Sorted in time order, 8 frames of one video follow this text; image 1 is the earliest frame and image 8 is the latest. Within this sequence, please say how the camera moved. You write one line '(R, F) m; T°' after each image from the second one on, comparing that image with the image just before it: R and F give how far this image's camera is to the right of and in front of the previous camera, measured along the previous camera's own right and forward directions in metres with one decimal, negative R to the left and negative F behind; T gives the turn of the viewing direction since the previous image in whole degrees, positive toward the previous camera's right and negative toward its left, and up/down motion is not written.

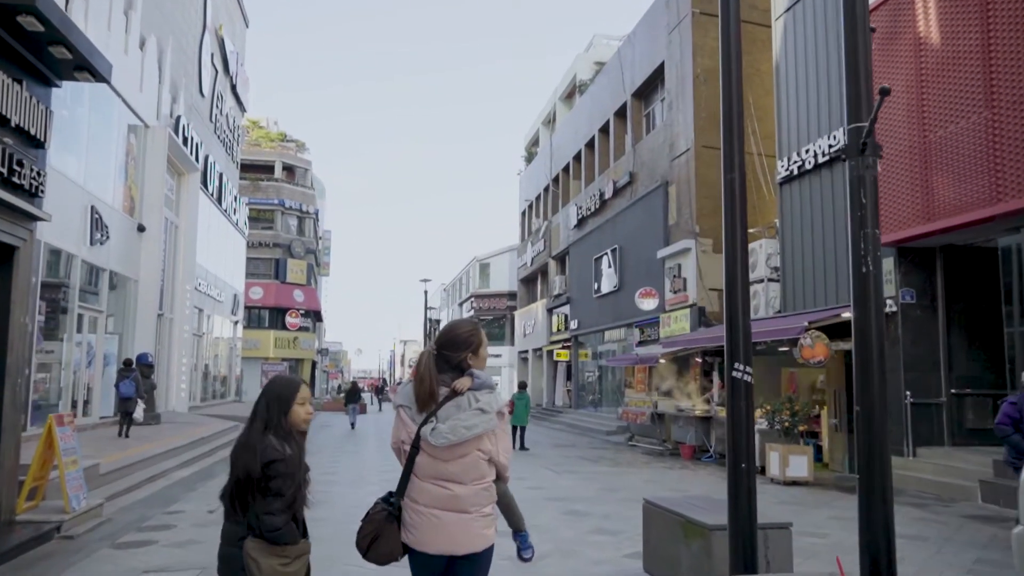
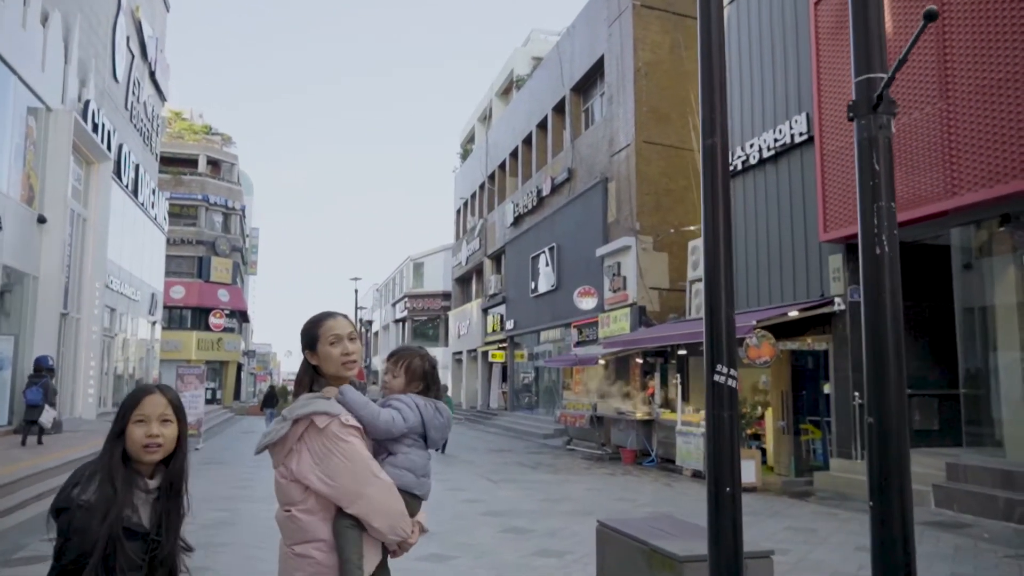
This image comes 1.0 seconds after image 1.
(0.0, +0.9) m; +5°
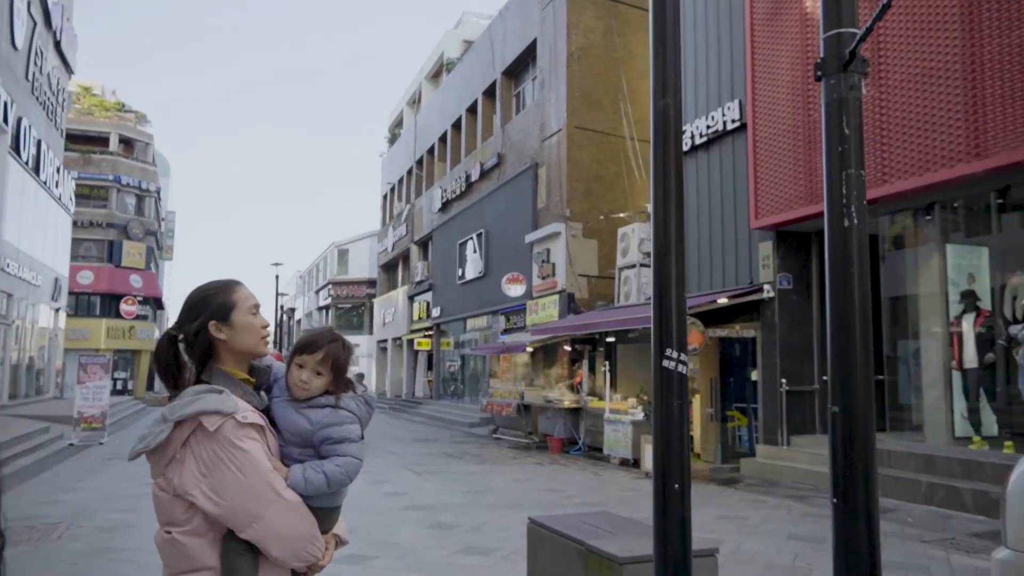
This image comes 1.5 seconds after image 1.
(0.0, +0.5) m; +5°
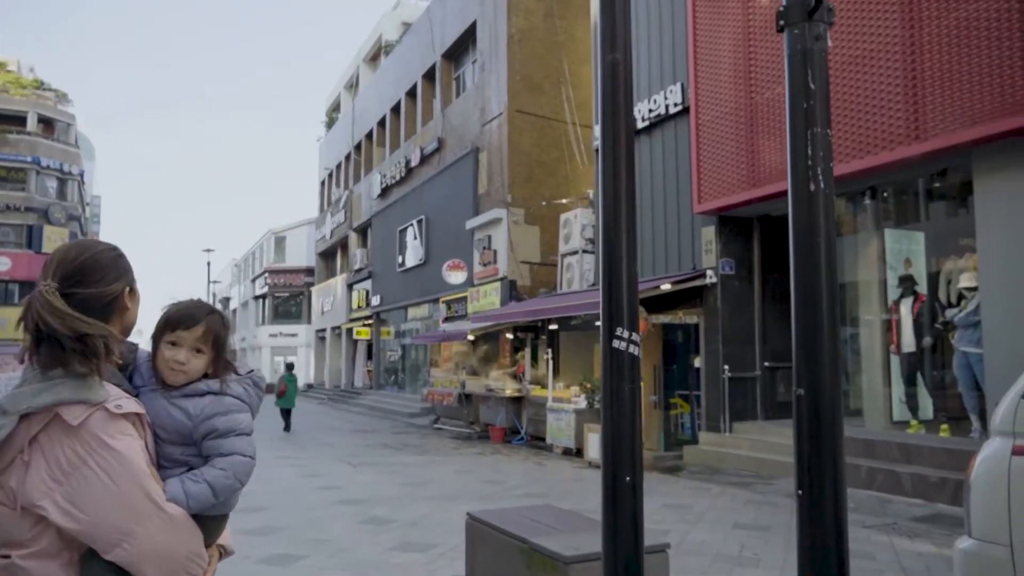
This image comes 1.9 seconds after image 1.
(0.0, +0.4) m; +4°
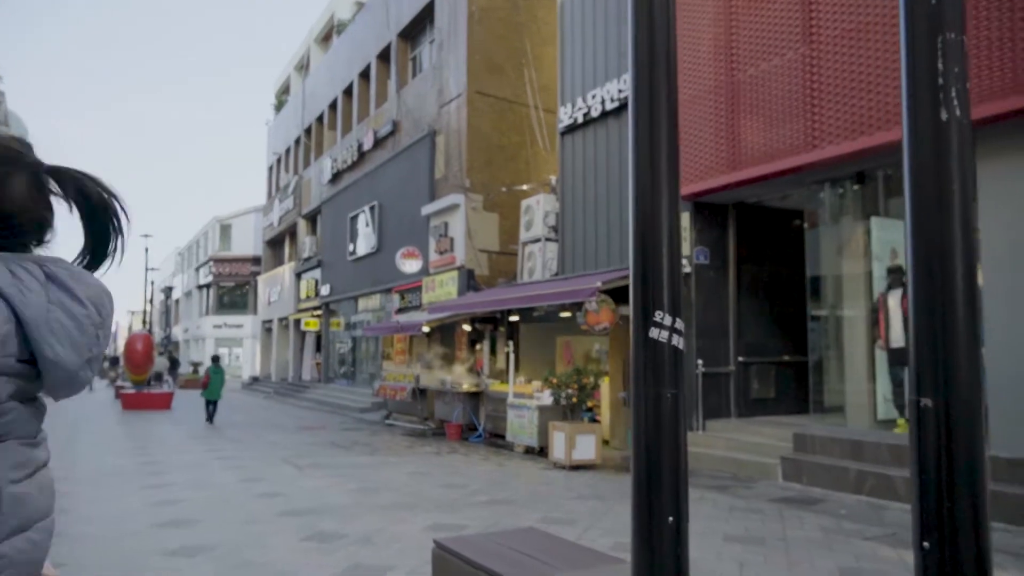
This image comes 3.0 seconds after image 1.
(-0.1, +0.9) m; +3°
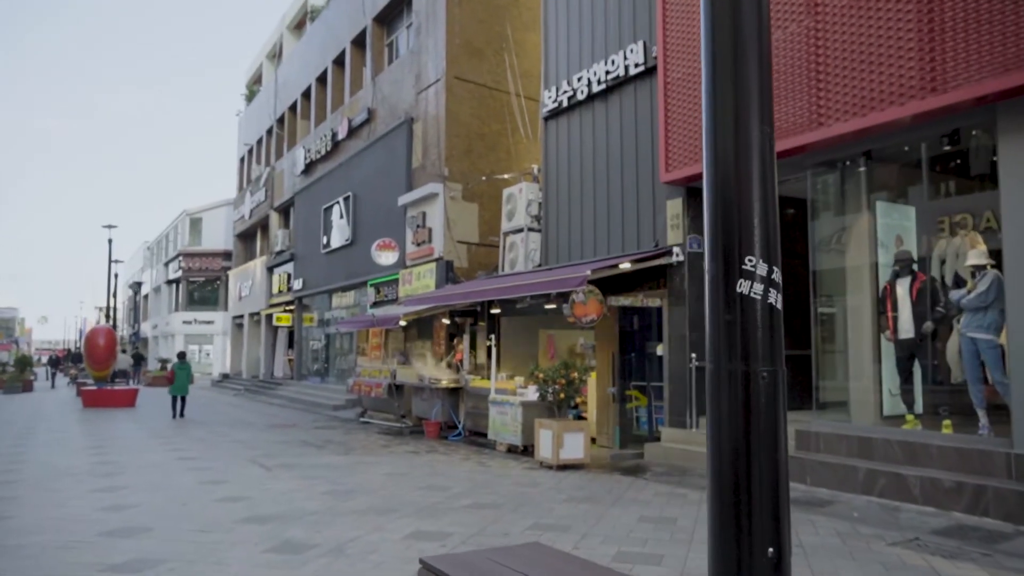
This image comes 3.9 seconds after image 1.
(-0.1, +0.7) m; +2°
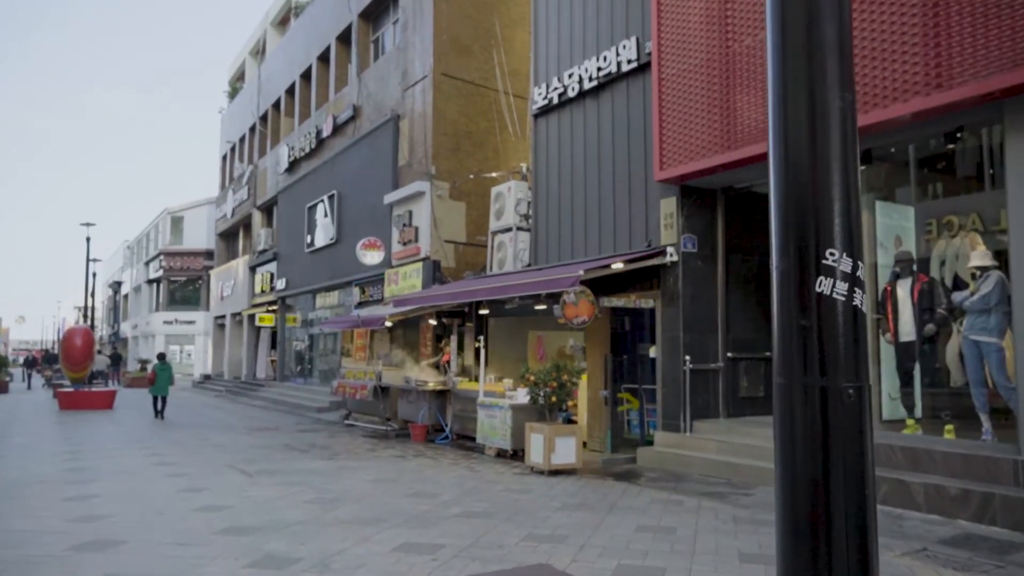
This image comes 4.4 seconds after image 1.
(-0.1, +0.3) m; +1°
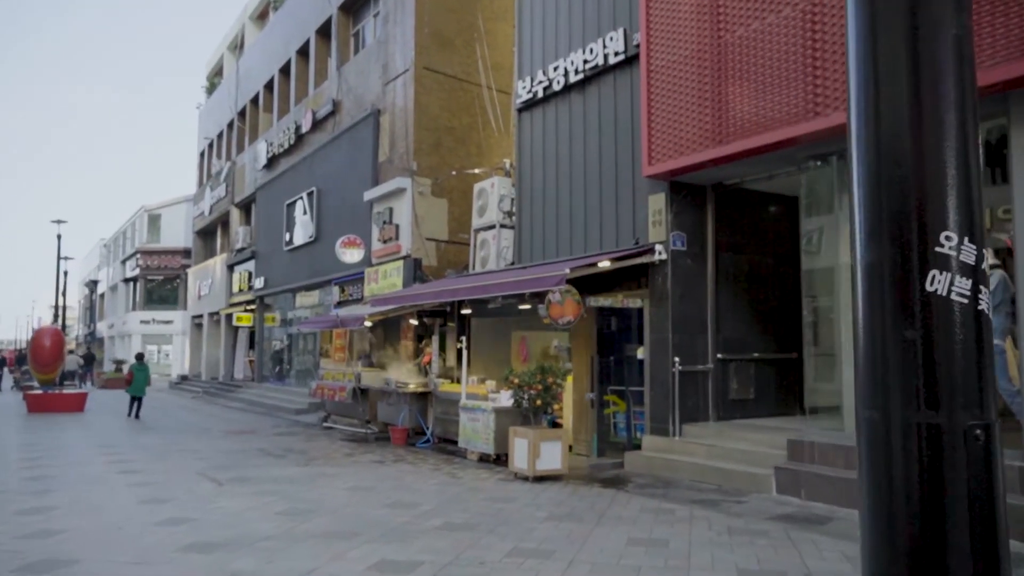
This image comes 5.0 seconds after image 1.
(0.0, +0.4) m; +1°
